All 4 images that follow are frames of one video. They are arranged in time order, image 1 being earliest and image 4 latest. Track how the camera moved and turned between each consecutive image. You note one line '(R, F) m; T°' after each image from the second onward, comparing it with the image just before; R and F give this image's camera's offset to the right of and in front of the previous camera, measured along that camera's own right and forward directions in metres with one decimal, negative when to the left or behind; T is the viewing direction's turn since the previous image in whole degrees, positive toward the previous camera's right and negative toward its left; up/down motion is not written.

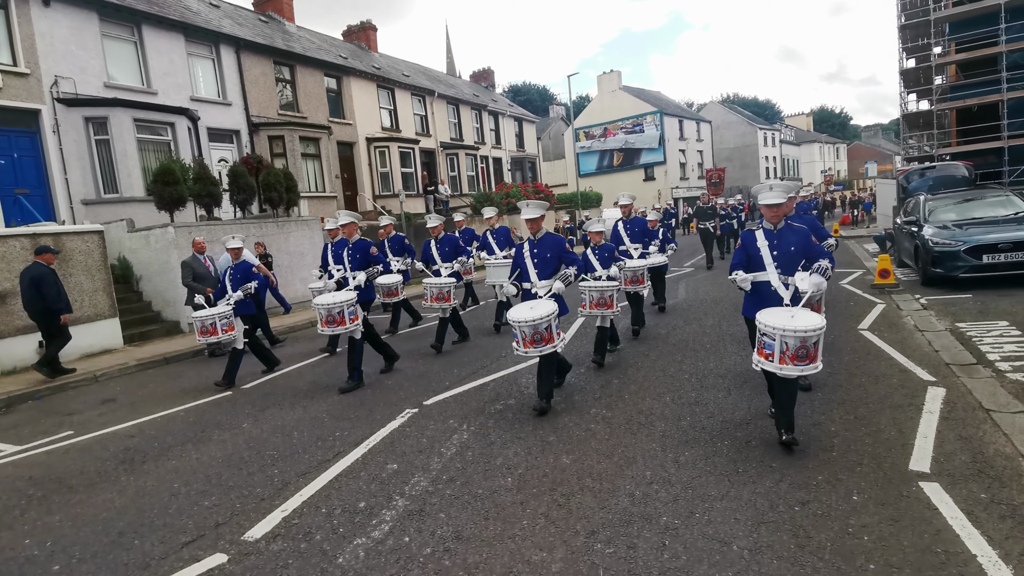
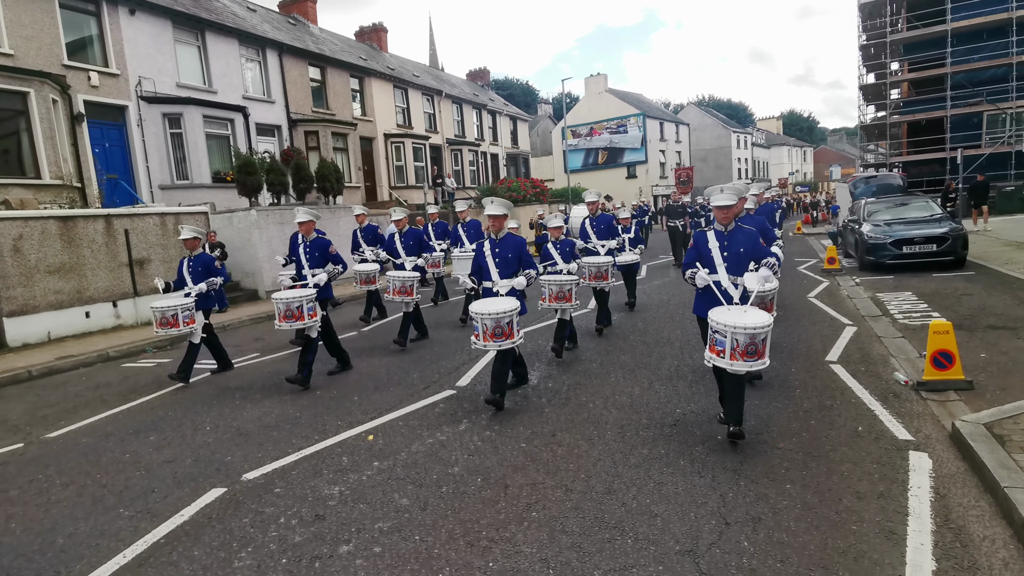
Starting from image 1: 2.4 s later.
(-1.4, -2.7) m; +3°
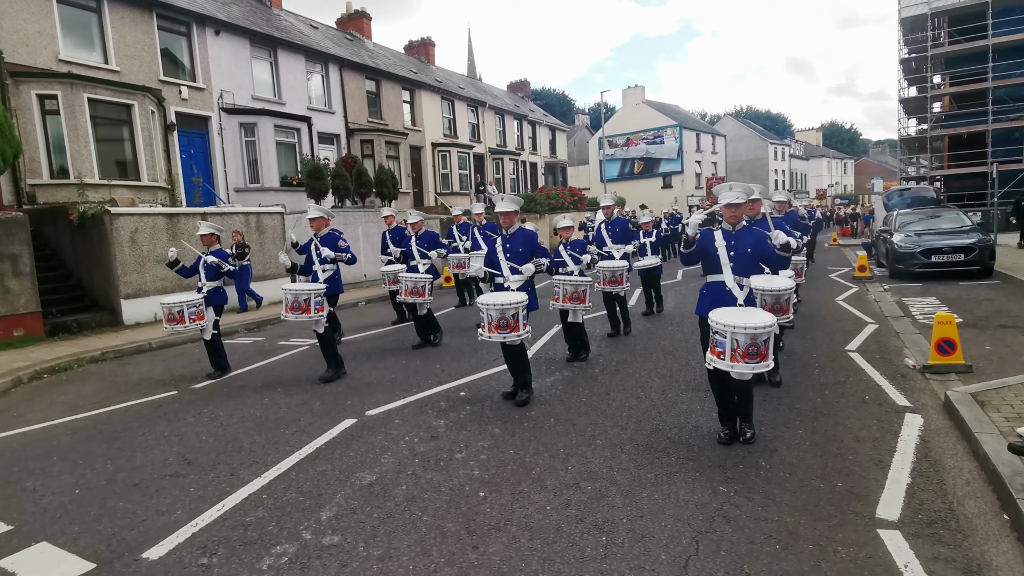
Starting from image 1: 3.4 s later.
(-0.4, -1.2) m; -3°
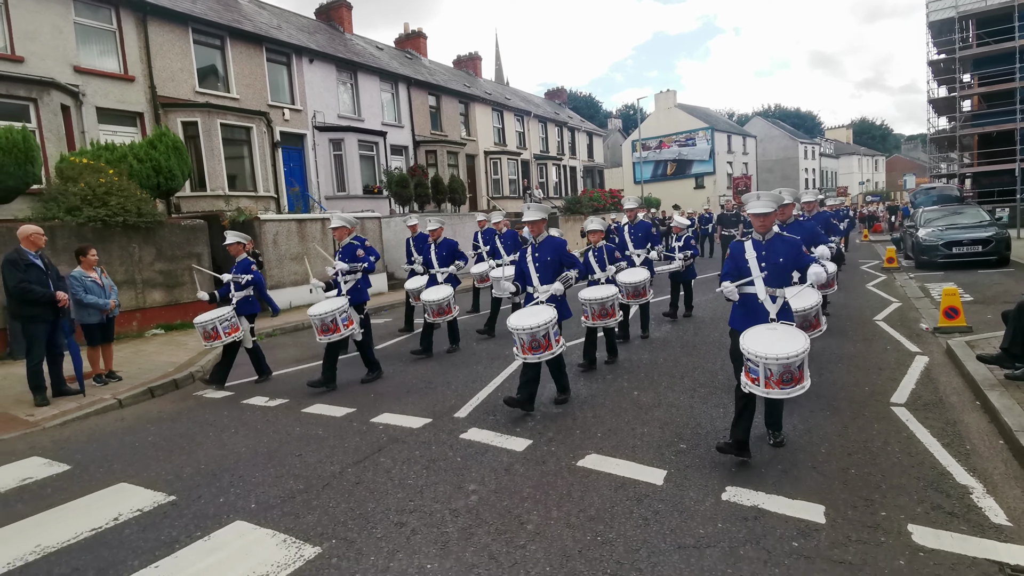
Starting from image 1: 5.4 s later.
(-1.3, -2.3) m; -2°
